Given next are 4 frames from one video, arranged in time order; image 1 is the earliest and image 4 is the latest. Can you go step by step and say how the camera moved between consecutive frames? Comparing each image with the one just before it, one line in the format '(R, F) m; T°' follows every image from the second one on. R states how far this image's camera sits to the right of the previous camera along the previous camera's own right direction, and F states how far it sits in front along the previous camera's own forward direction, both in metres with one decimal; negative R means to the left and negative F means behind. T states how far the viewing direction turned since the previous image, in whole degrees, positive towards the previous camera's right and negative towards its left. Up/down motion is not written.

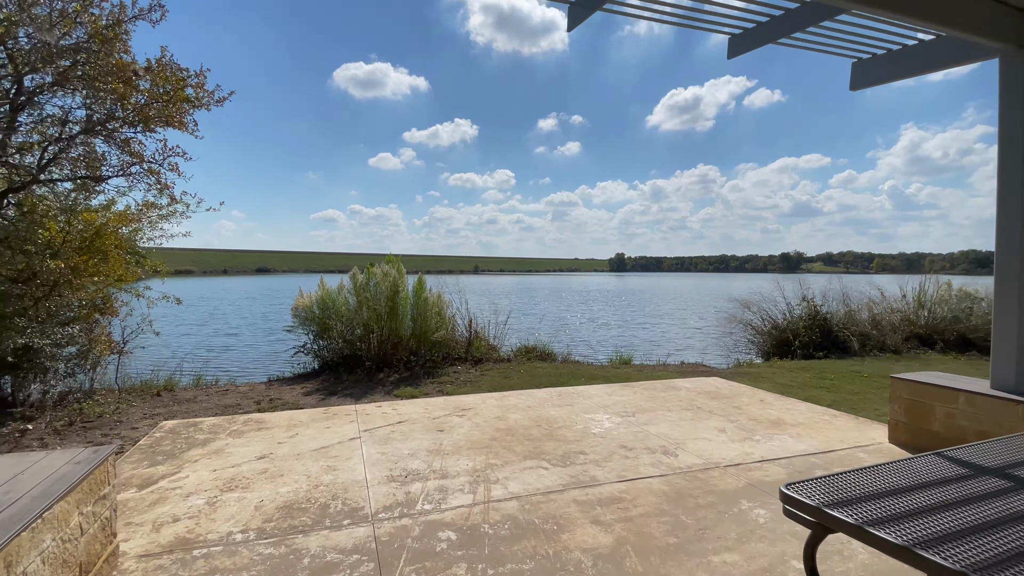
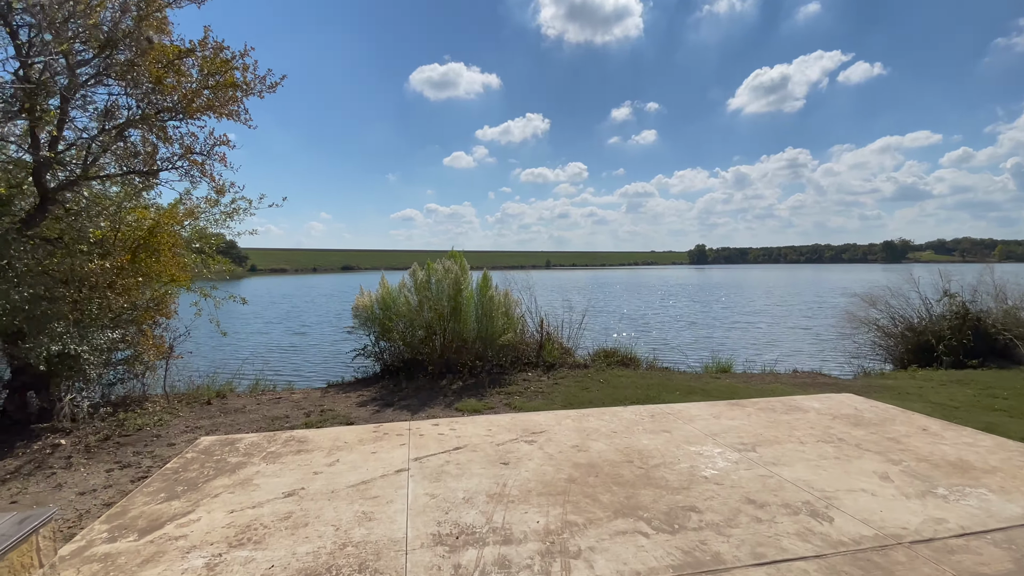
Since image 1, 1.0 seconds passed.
(-0.1, +1.1) m; -8°
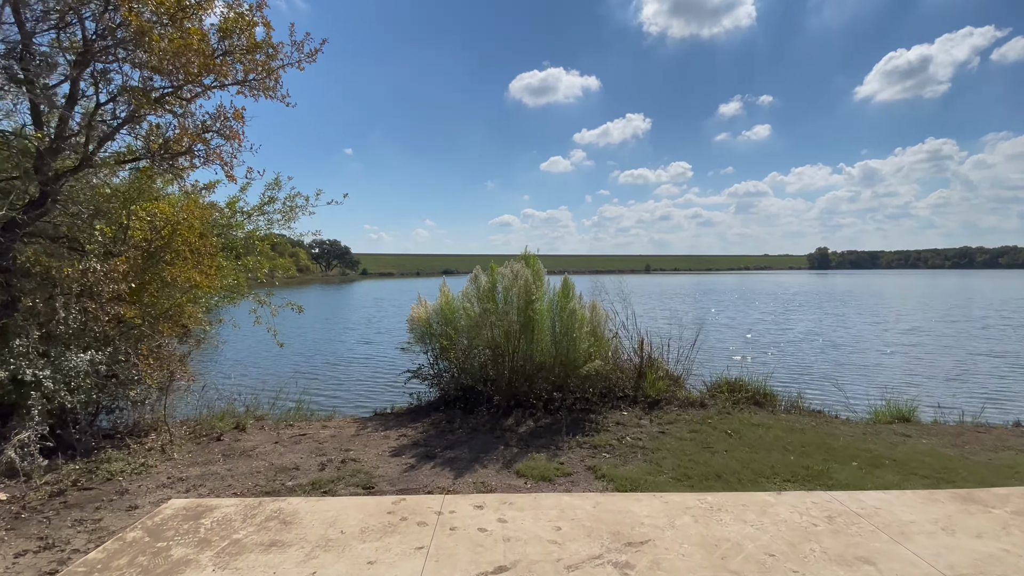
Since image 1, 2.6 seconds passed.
(+0.1, +1.9) m; -11°
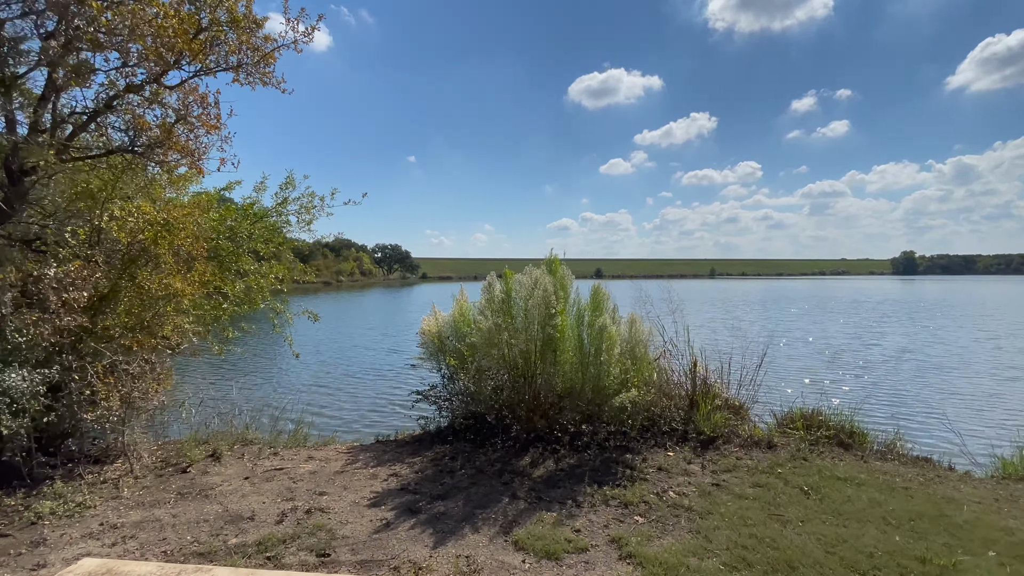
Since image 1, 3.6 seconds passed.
(+0.4, +1.0) m; -6°
